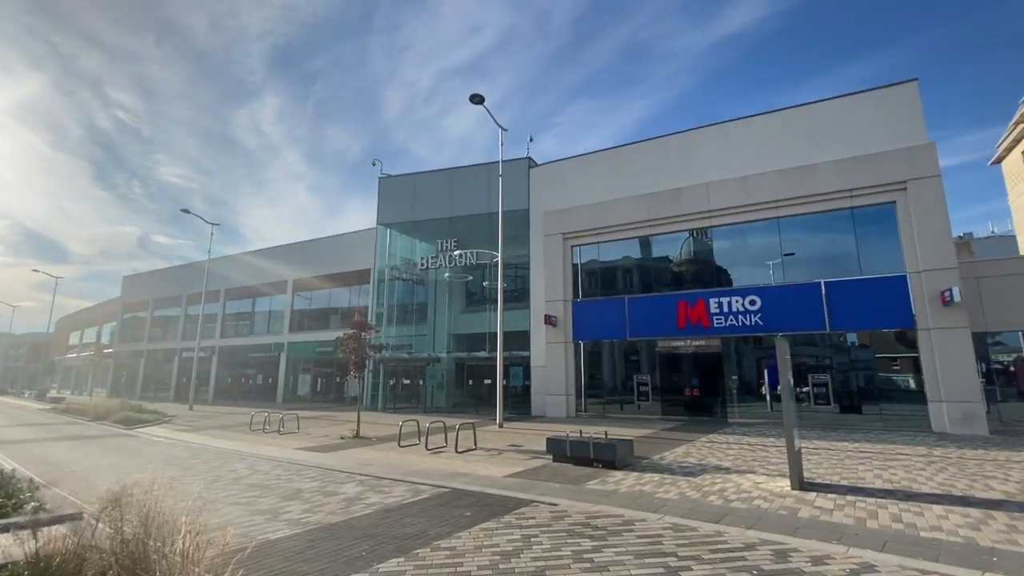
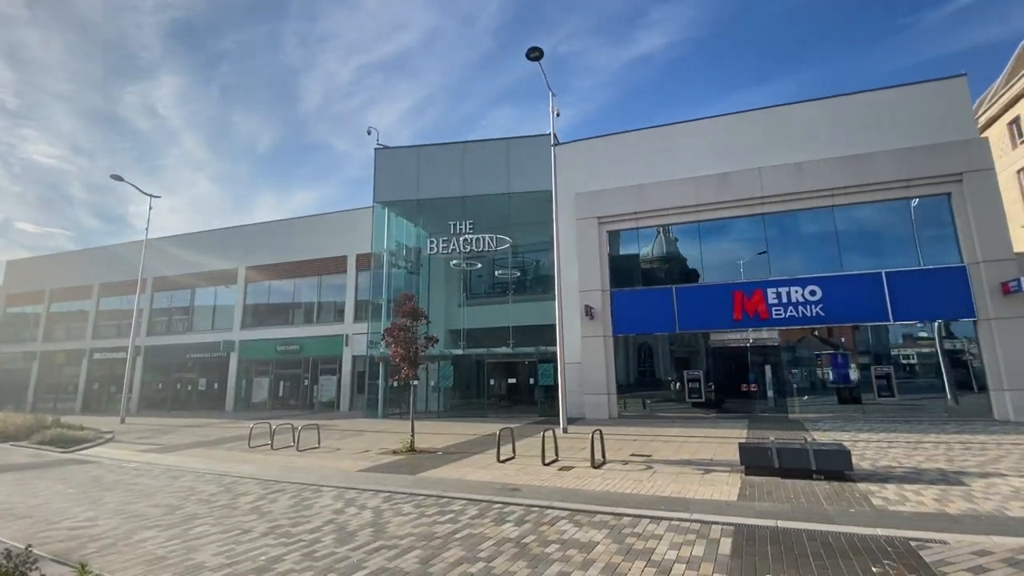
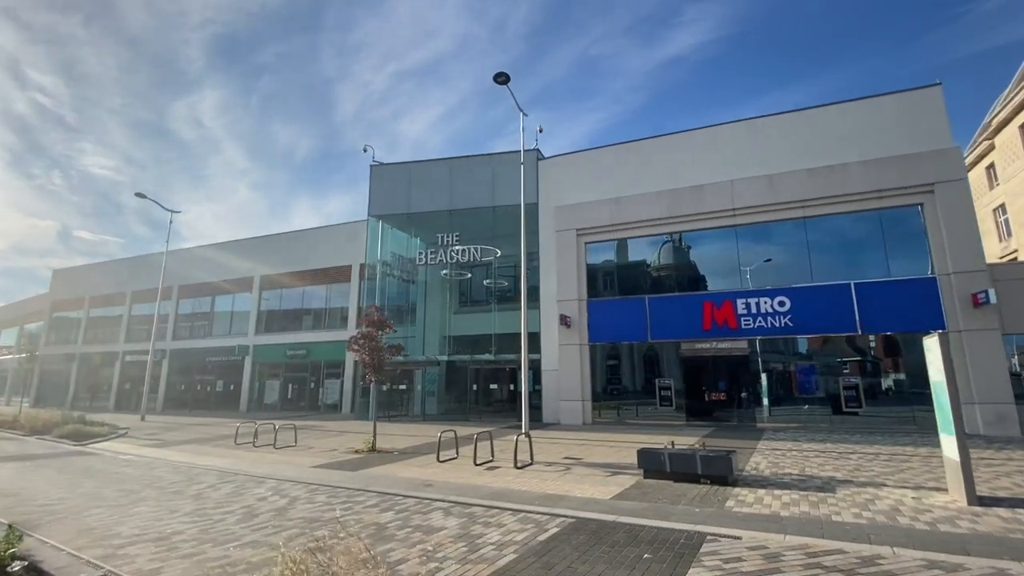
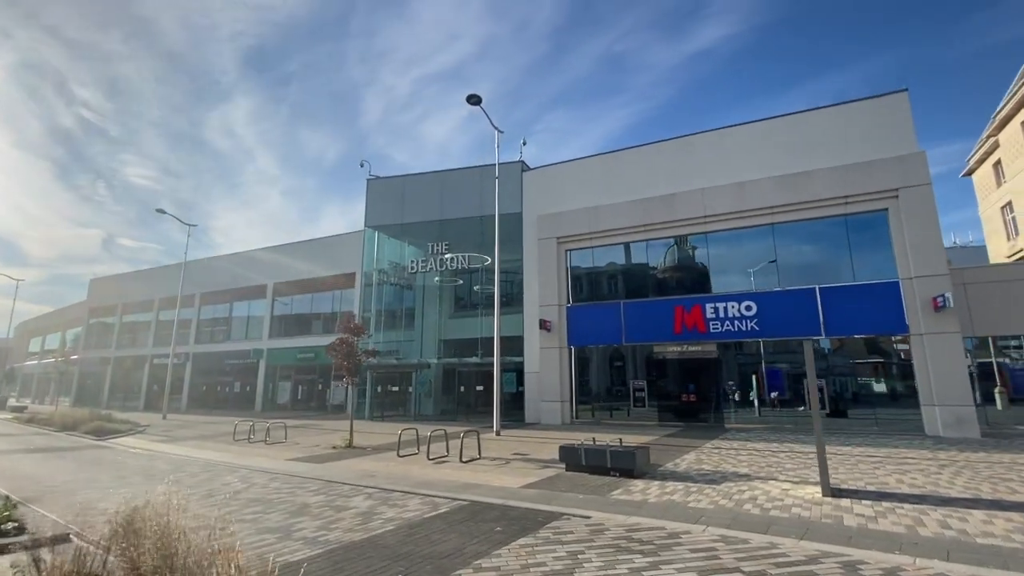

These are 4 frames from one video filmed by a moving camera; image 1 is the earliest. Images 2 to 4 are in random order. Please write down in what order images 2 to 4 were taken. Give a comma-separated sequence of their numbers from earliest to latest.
4, 3, 2
